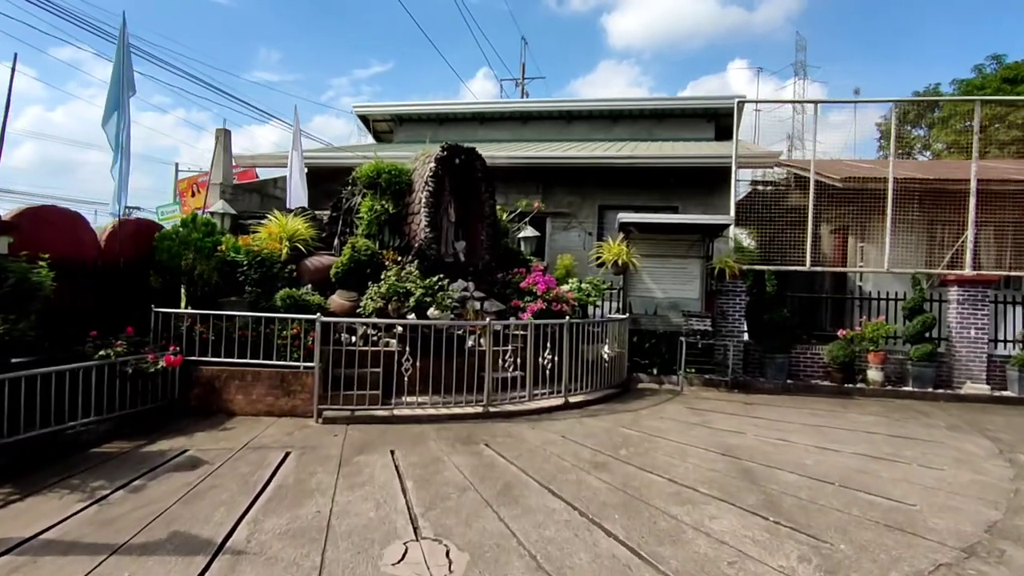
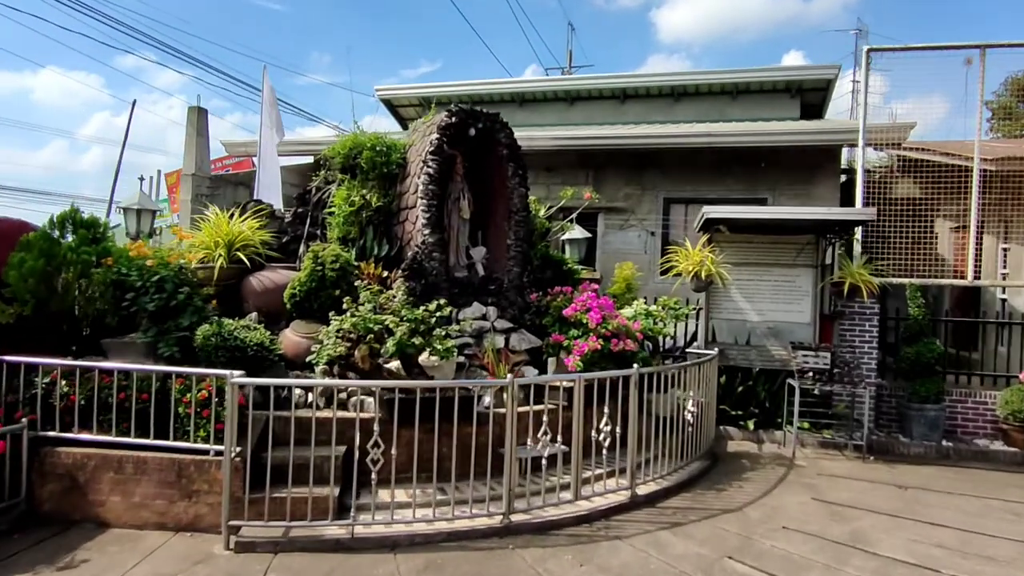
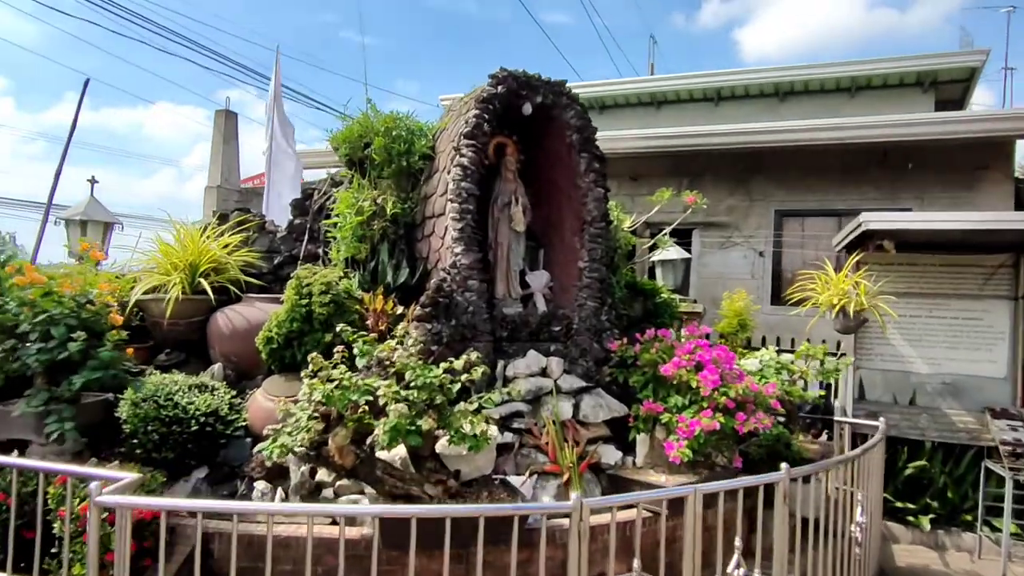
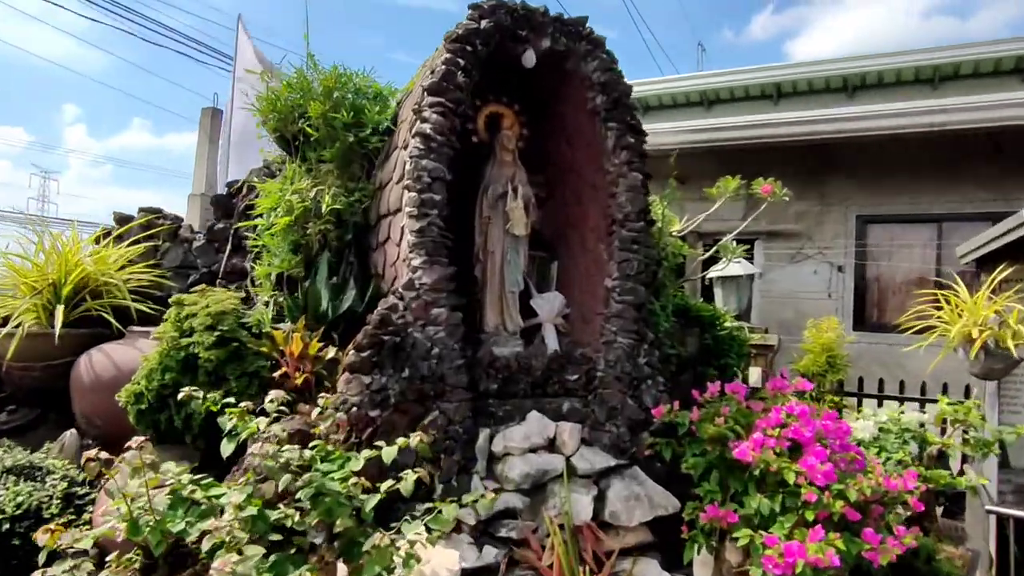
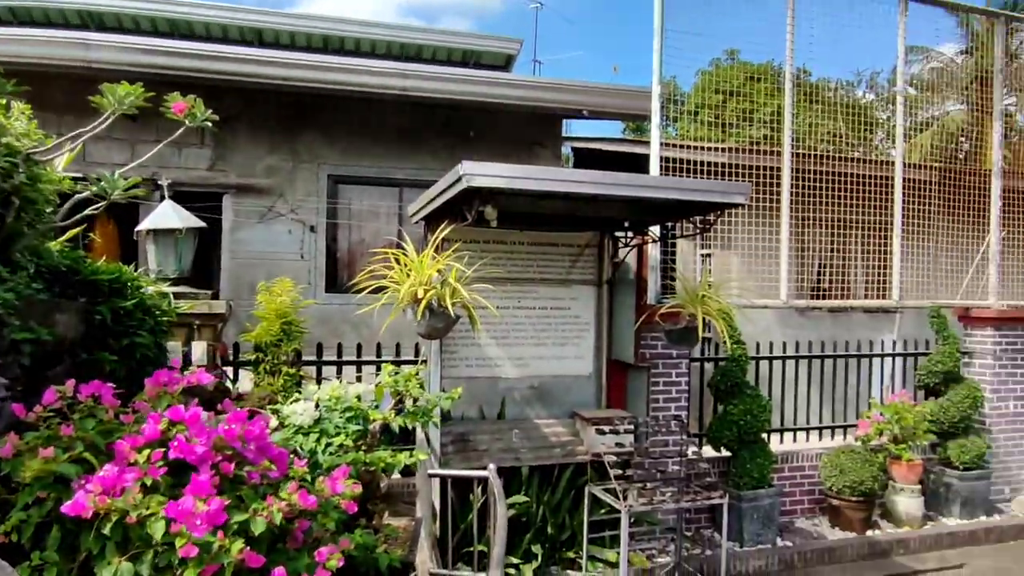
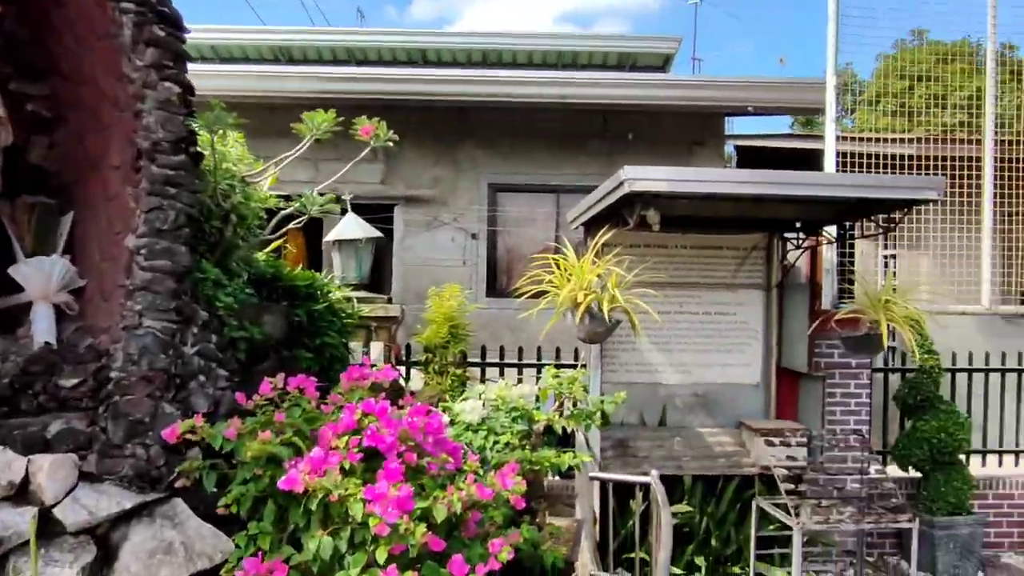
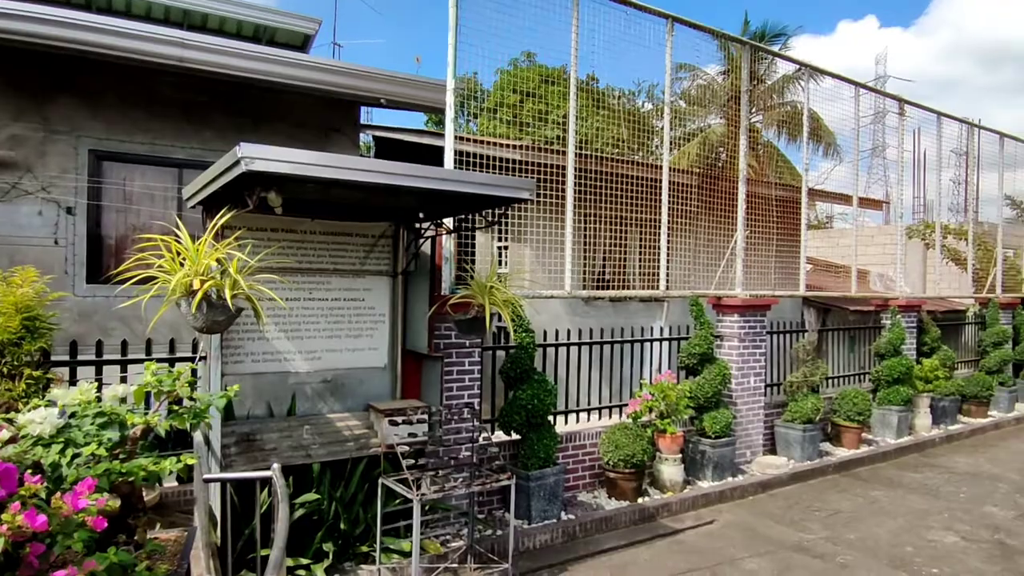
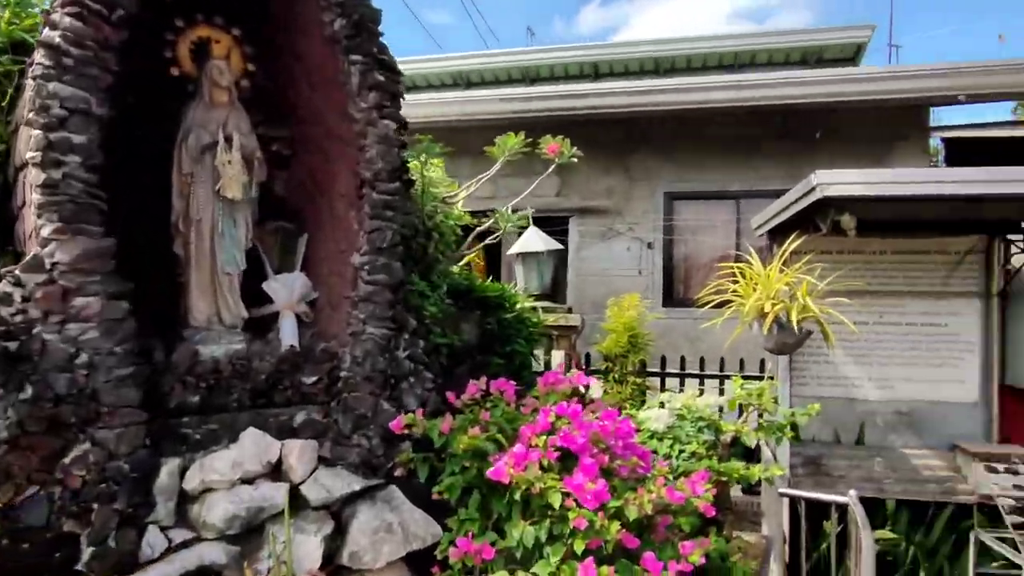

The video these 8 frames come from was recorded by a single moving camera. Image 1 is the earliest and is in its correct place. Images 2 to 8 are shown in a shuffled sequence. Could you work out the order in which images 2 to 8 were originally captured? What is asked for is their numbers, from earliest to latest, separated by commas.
2, 3, 4, 8, 6, 5, 7
